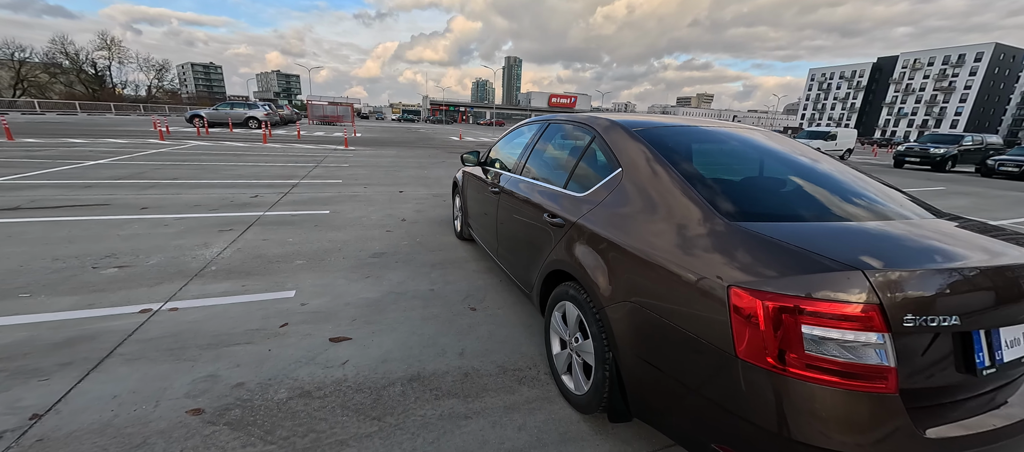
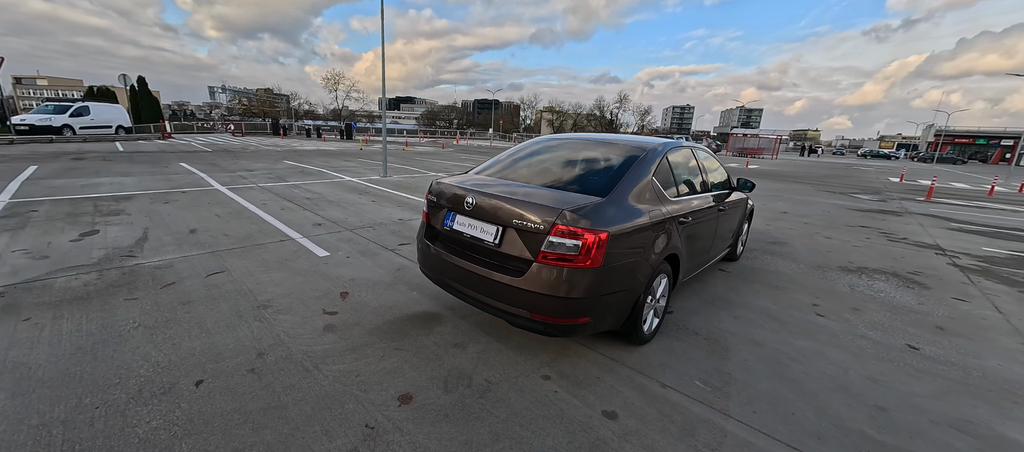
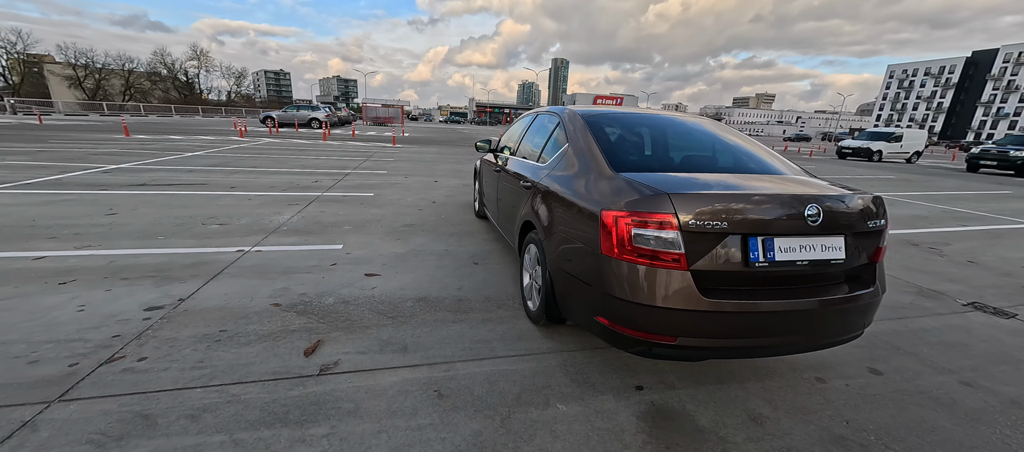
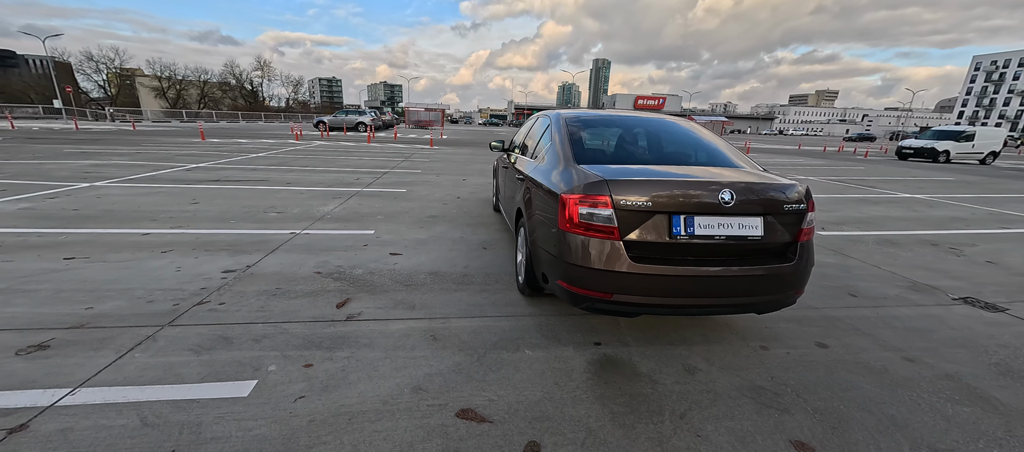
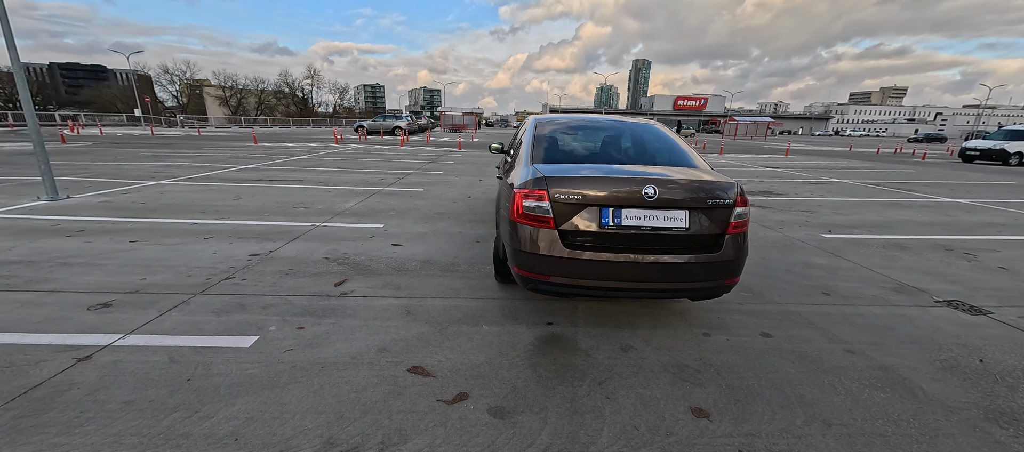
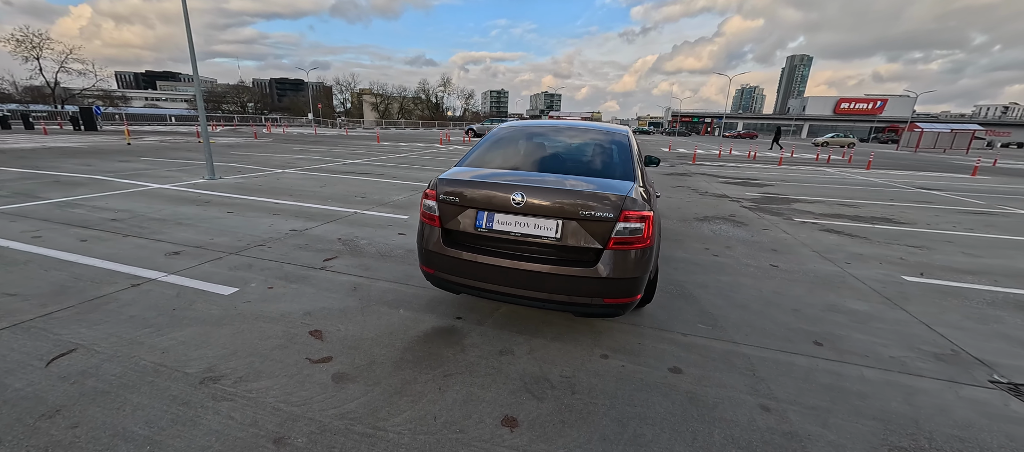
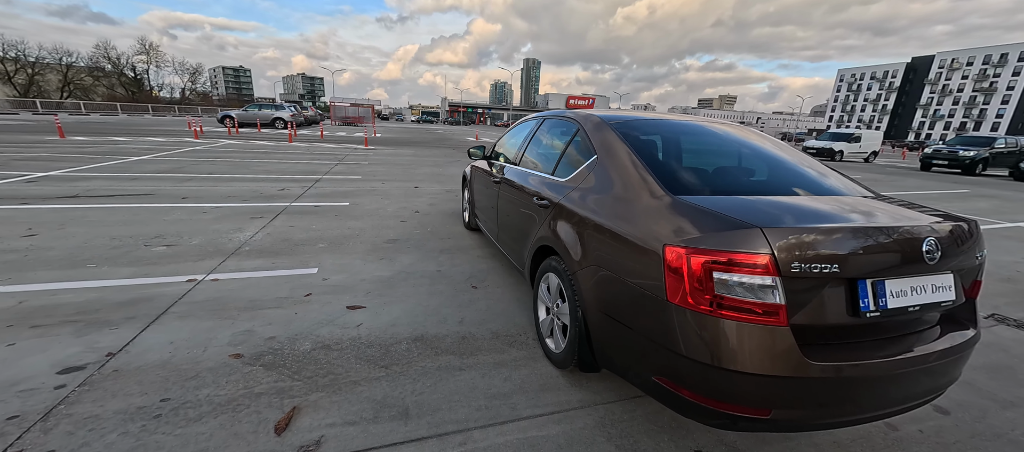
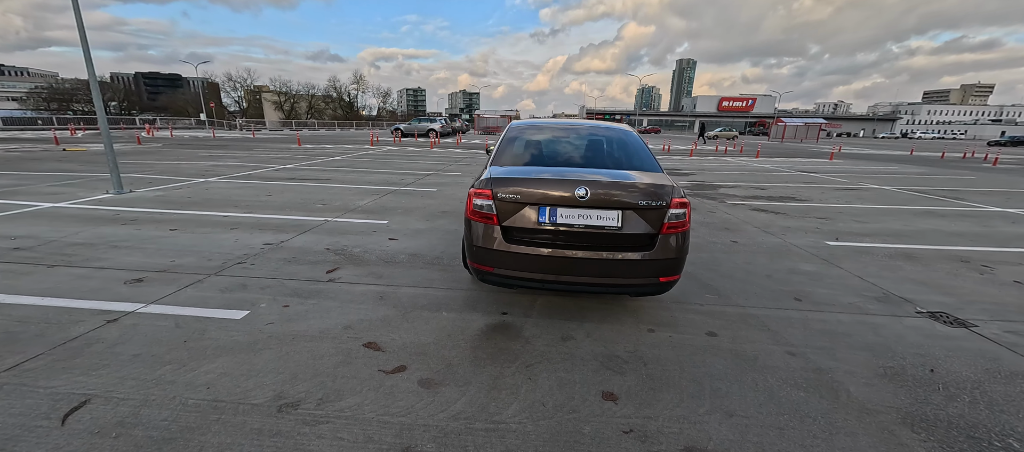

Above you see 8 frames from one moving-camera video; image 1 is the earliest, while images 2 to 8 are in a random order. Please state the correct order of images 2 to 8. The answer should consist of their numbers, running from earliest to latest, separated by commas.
7, 3, 4, 5, 8, 6, 2
